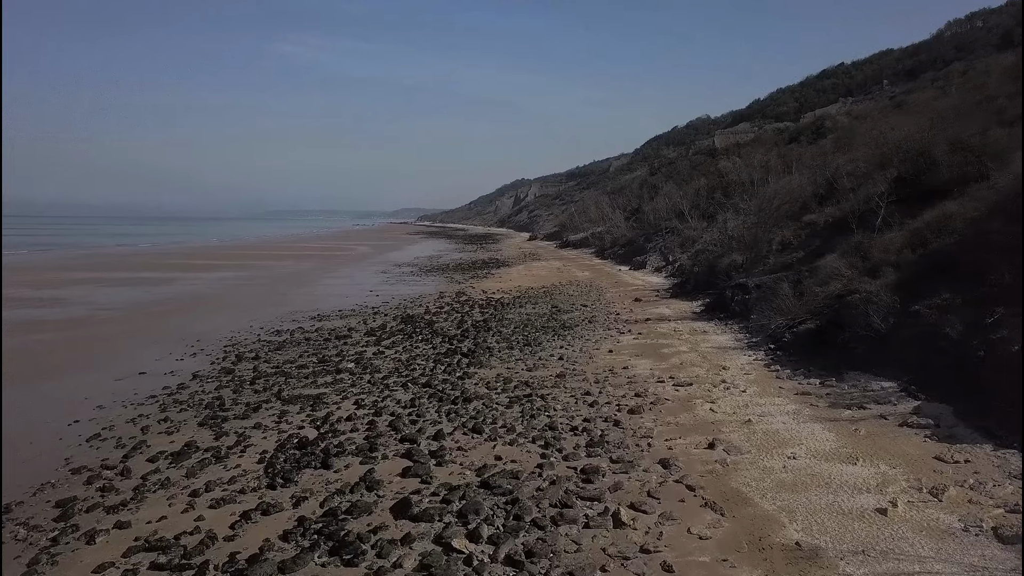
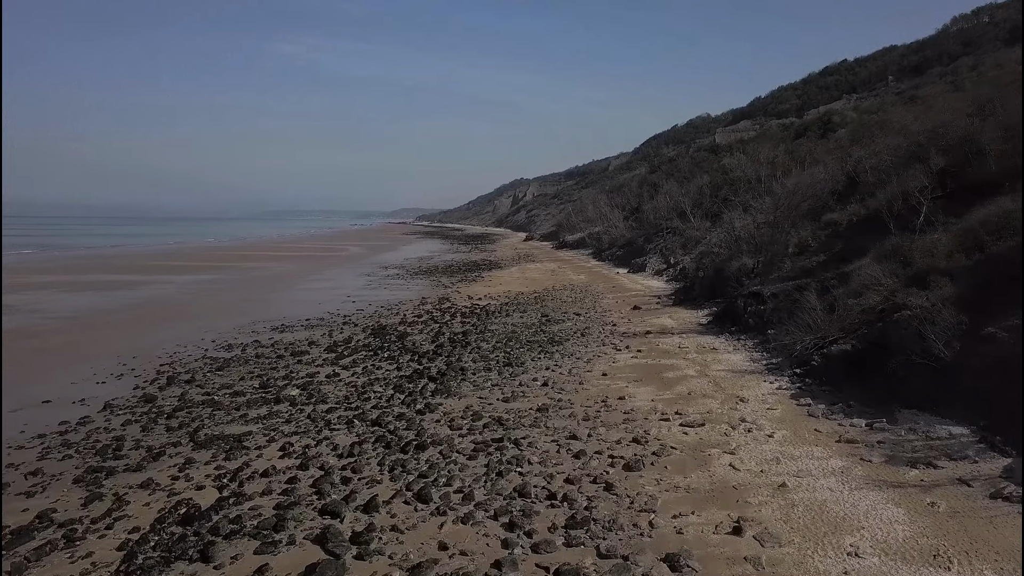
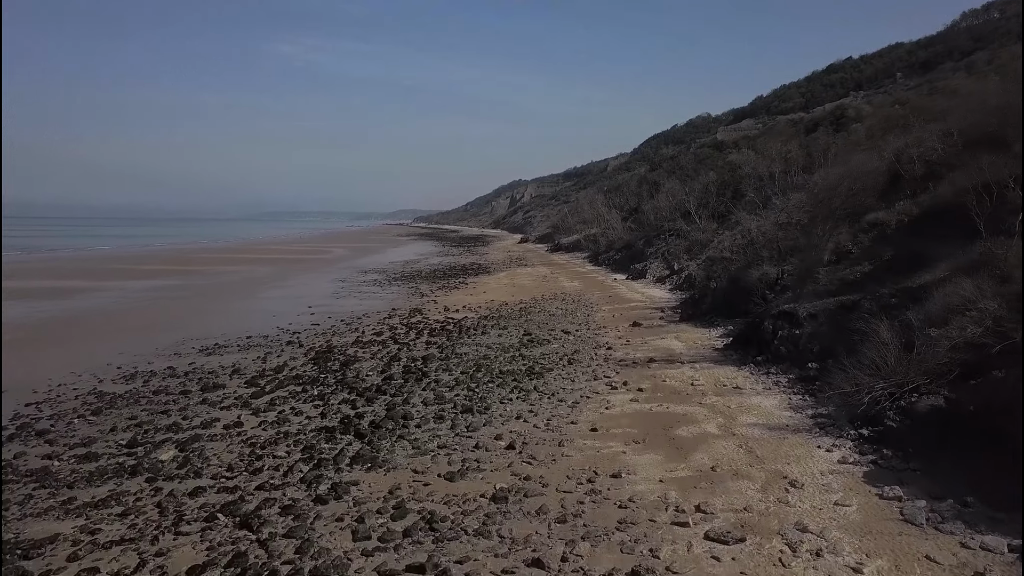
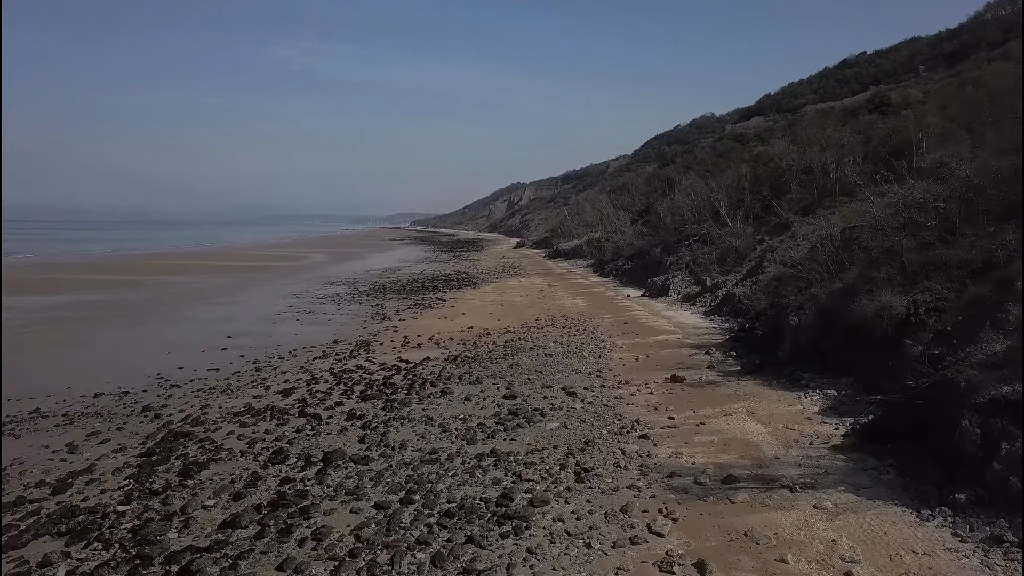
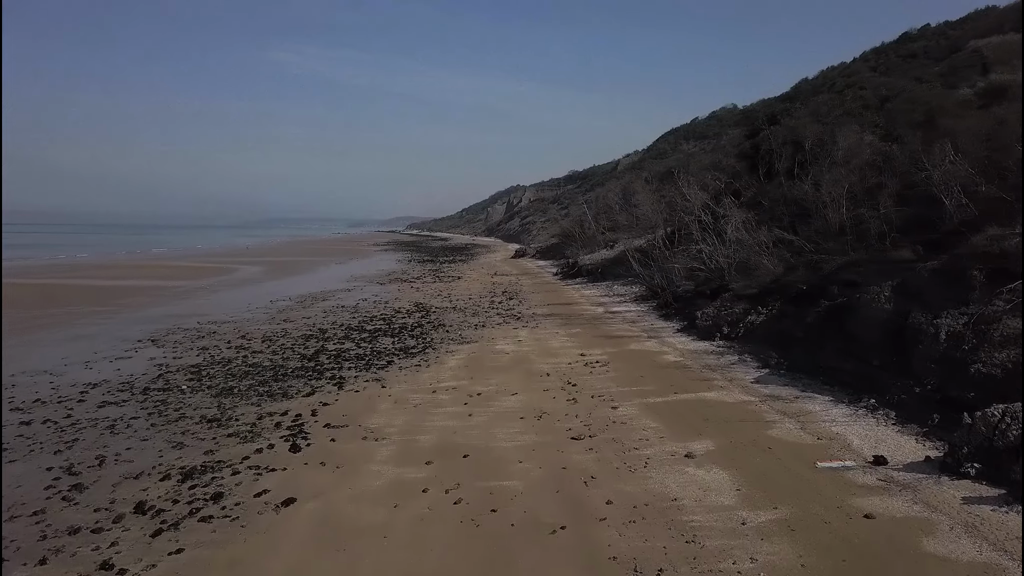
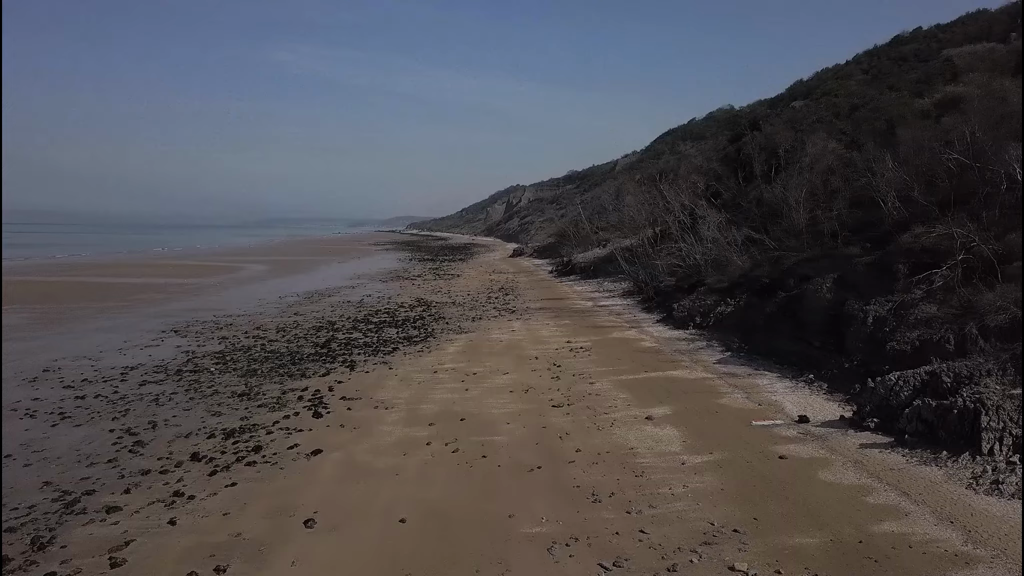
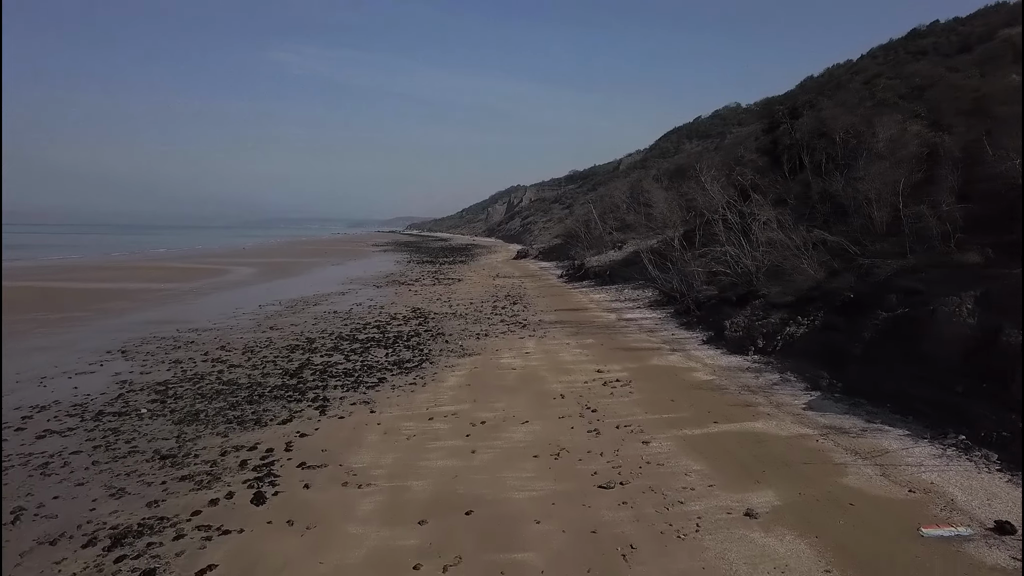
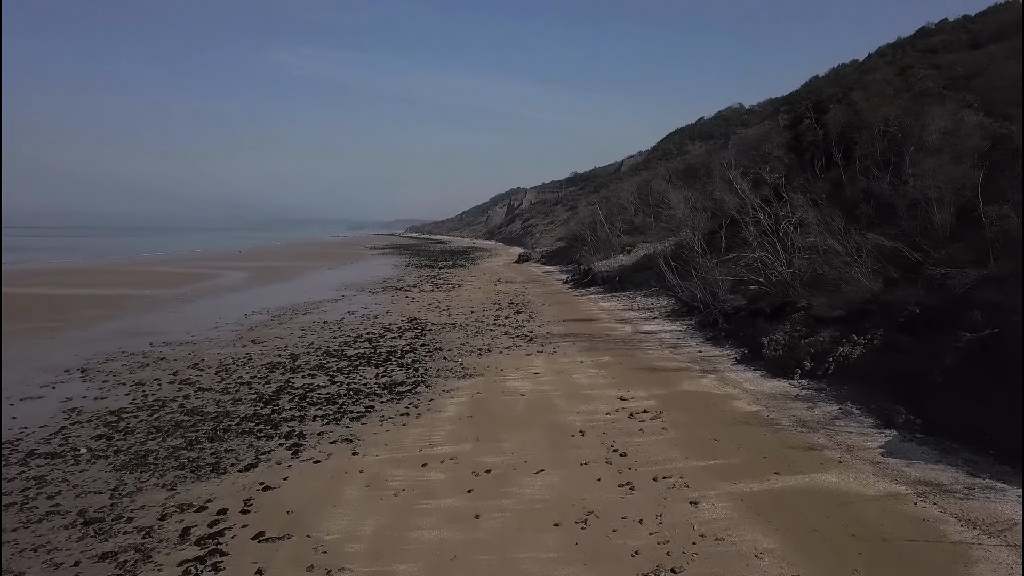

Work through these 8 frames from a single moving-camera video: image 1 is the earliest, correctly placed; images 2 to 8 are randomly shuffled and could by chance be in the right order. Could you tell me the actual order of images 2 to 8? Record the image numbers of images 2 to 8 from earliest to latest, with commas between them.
2, 3, 4, 6, 5, 7, 8
